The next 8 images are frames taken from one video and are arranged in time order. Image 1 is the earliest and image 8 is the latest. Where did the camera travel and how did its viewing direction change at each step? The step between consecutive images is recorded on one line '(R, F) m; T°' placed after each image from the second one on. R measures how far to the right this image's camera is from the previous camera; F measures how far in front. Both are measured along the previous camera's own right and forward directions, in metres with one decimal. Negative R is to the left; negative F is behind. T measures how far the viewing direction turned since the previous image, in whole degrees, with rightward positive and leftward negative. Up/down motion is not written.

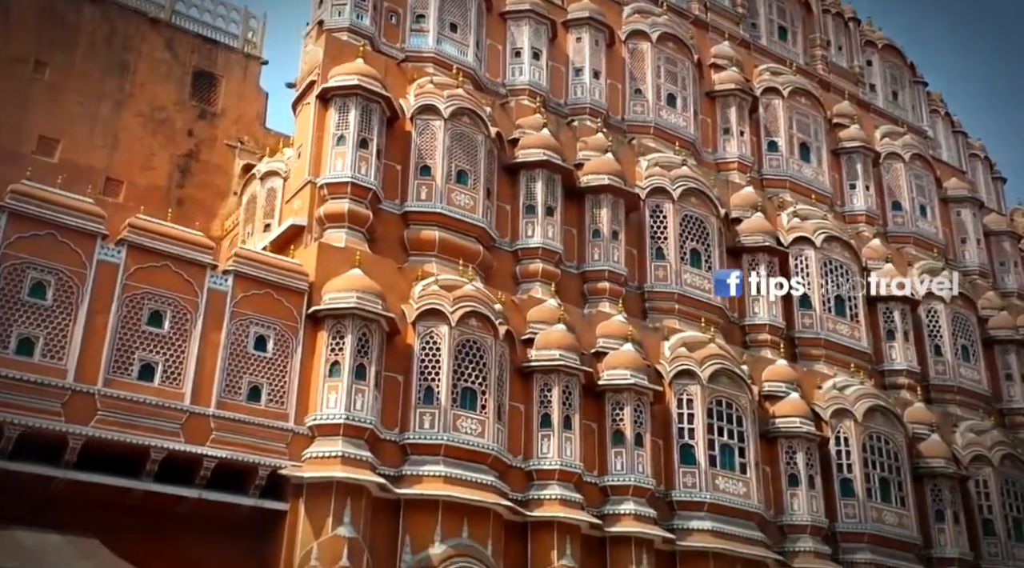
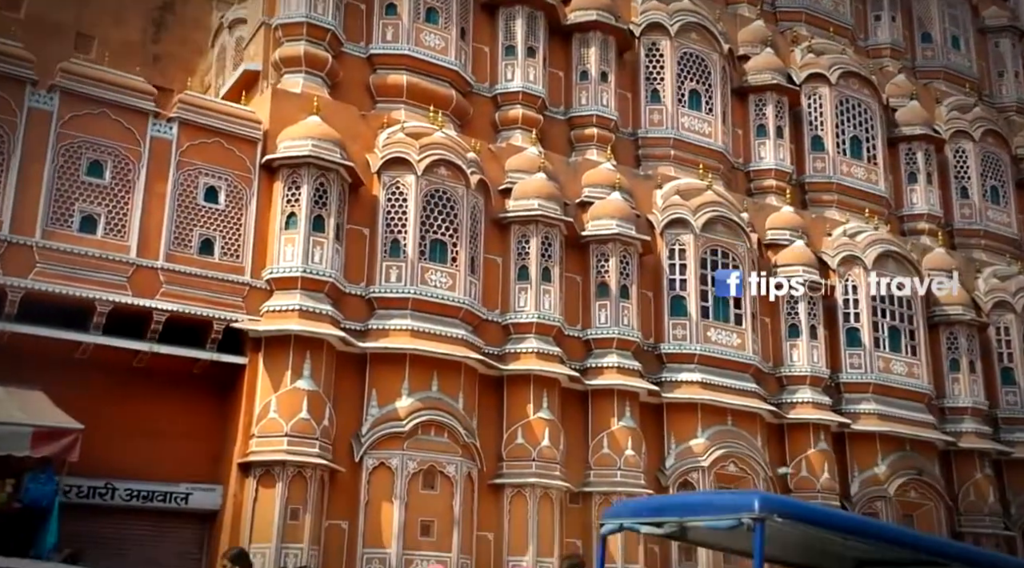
(+1.2, +0.7) m; -3°
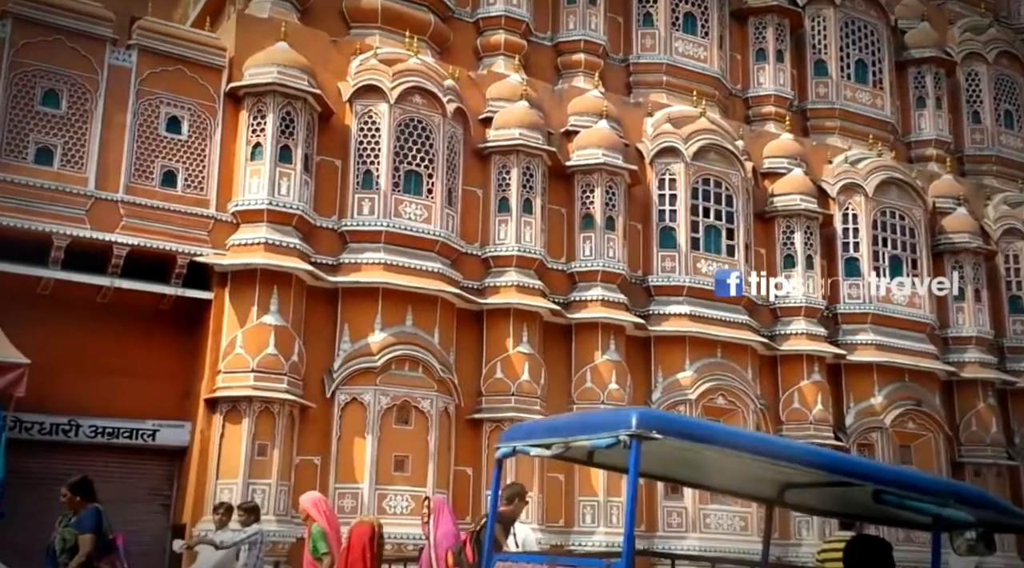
(+0.7, +0.4) m; -2°
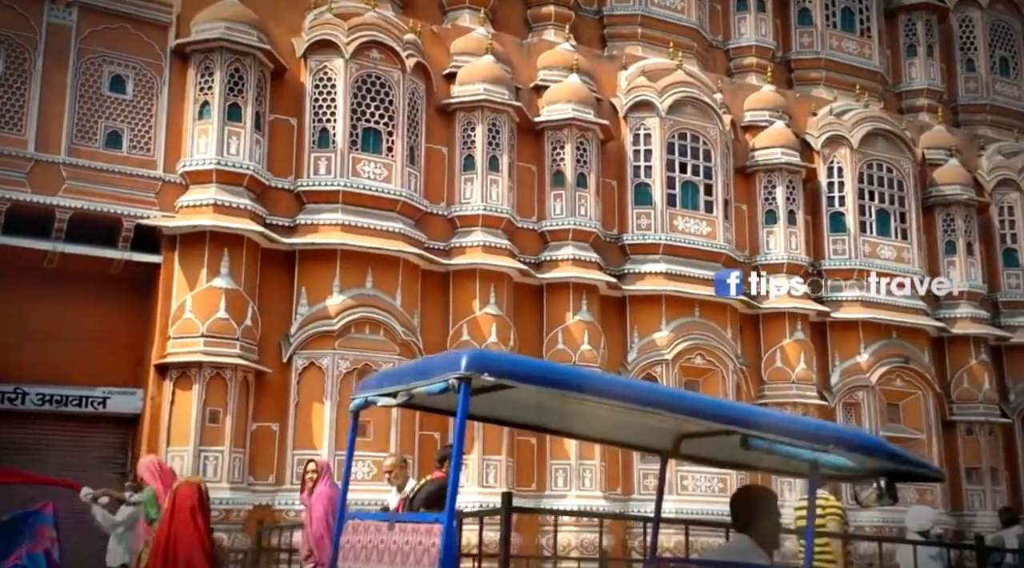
(+0.7, +0.4) m; -1°
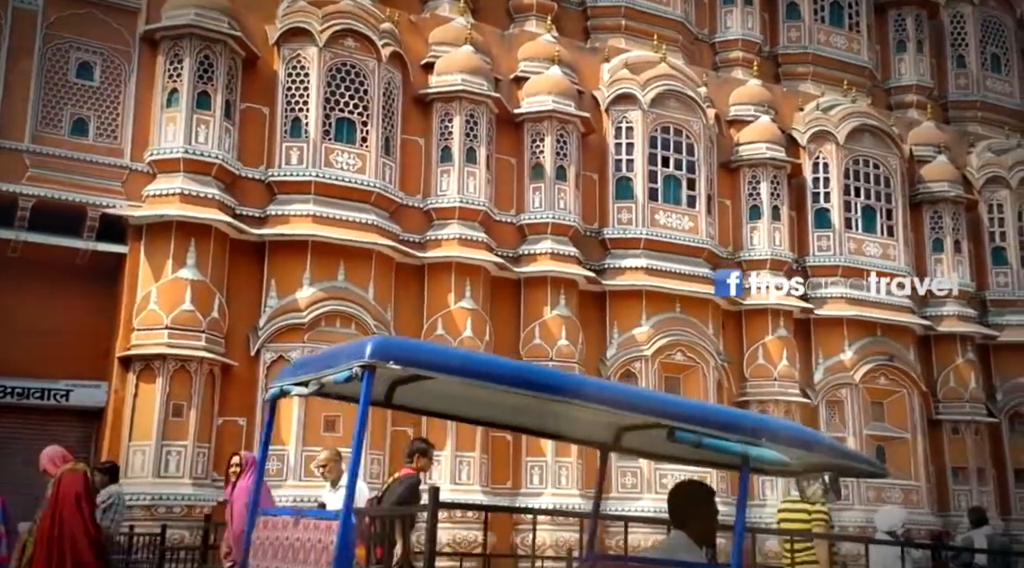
(+0.3, +0.2) m; 0°
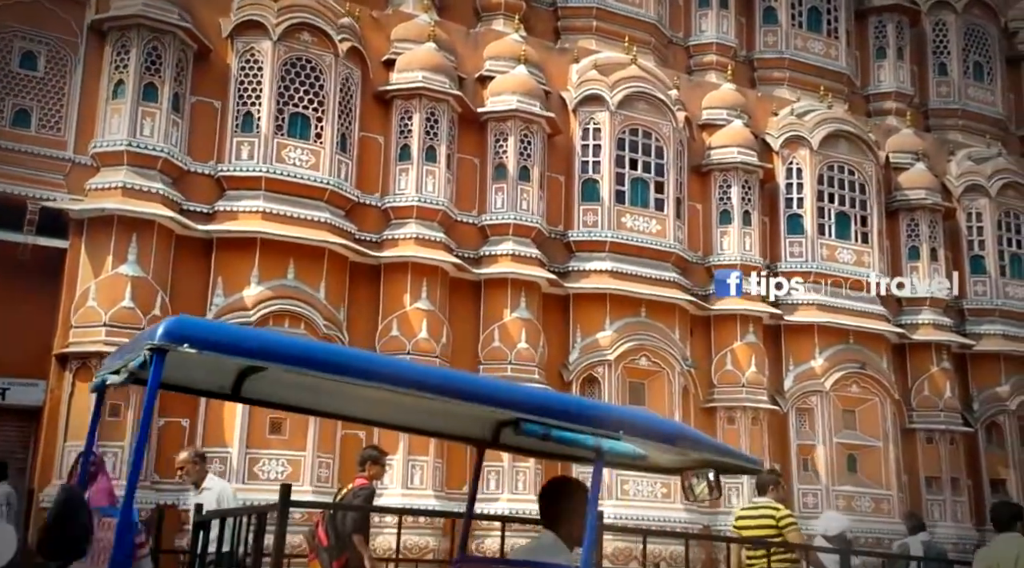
(+0.6, +0.3) m; 0°
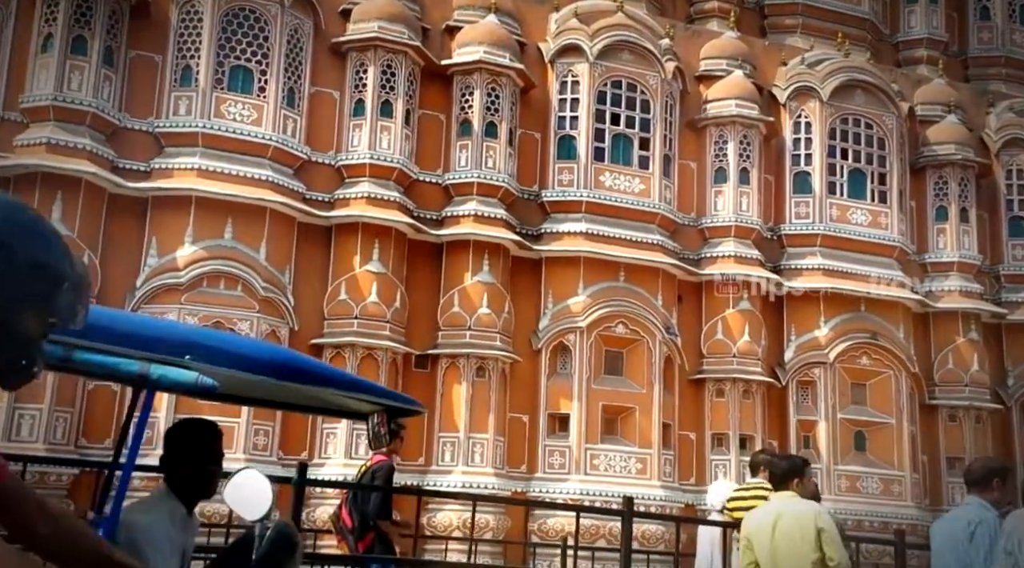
(+1.8, +0.9) m; -6°
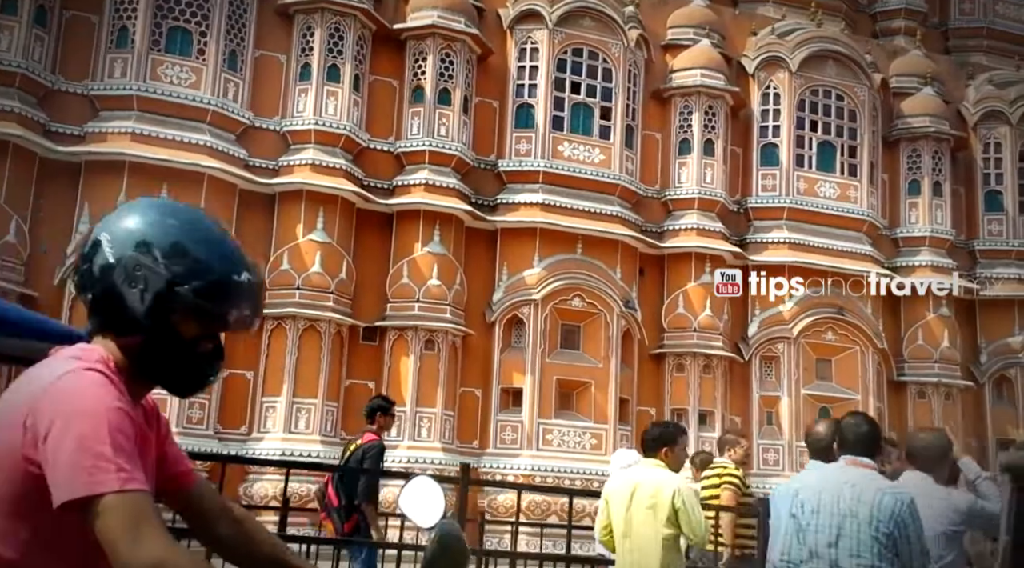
(+0.7, +0.3) m; -1°
